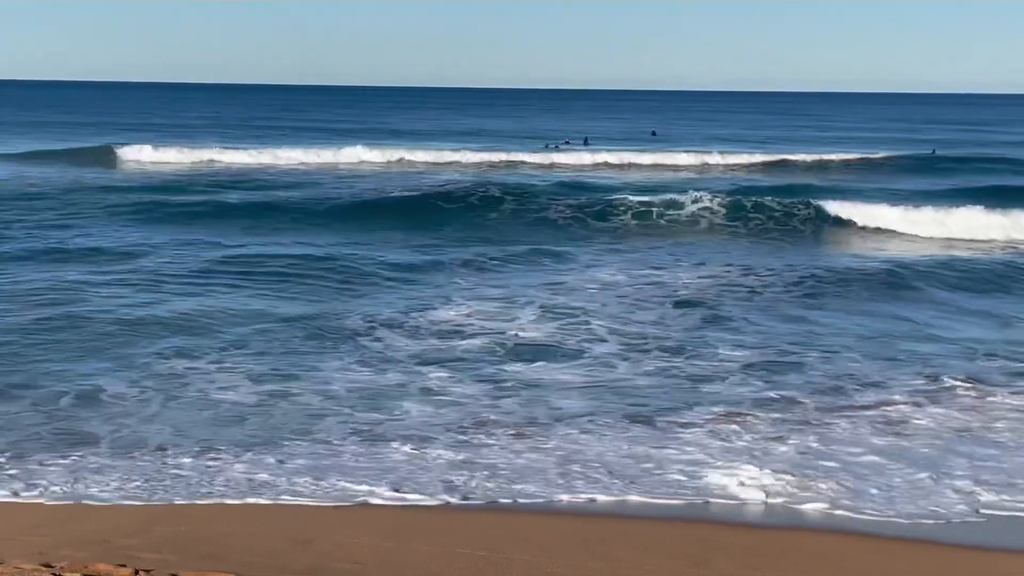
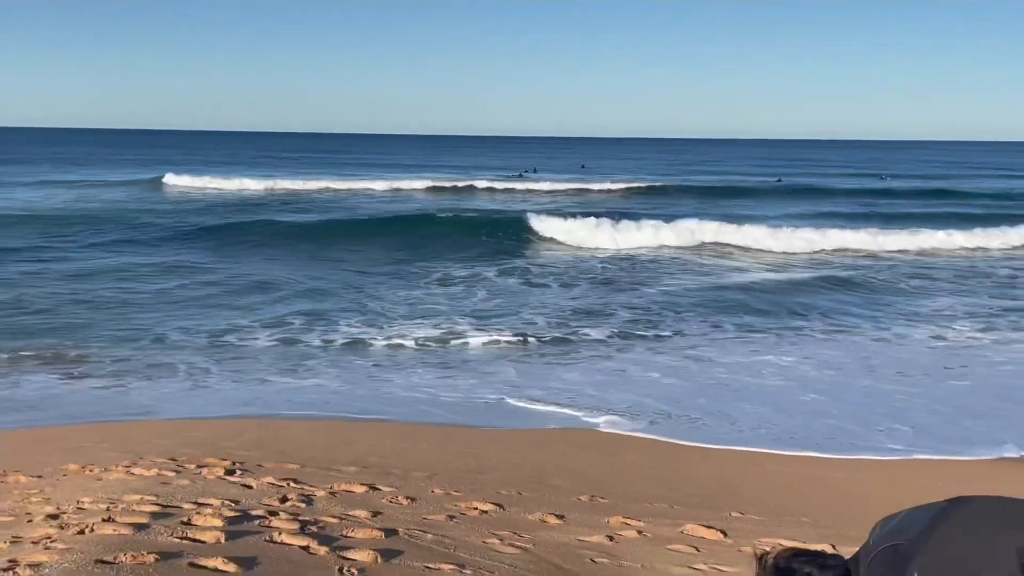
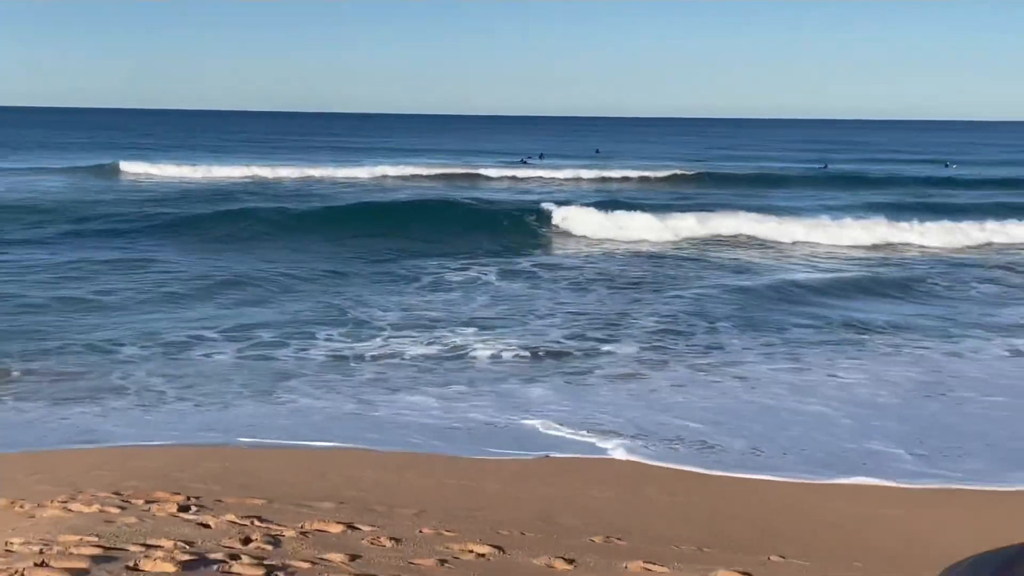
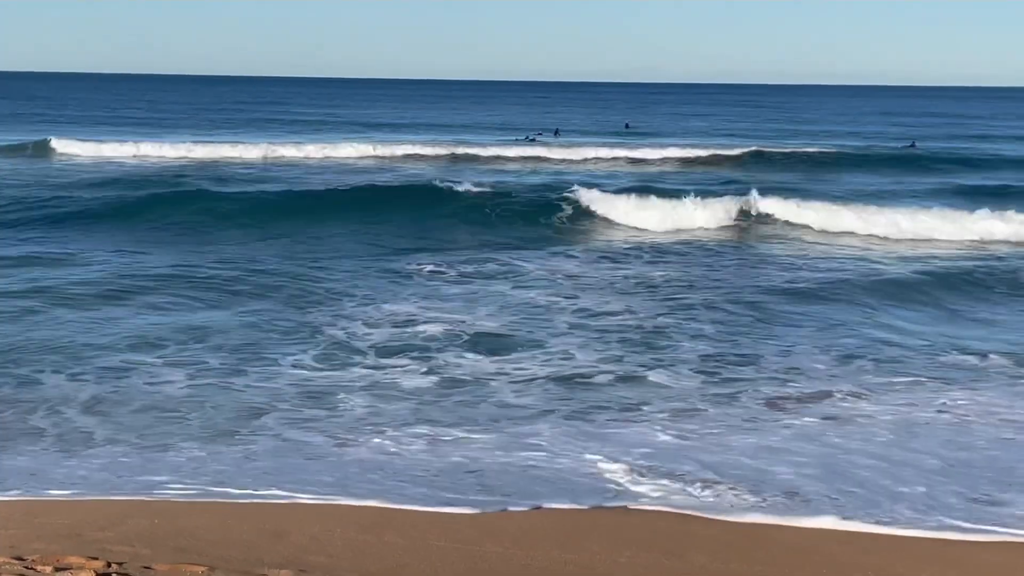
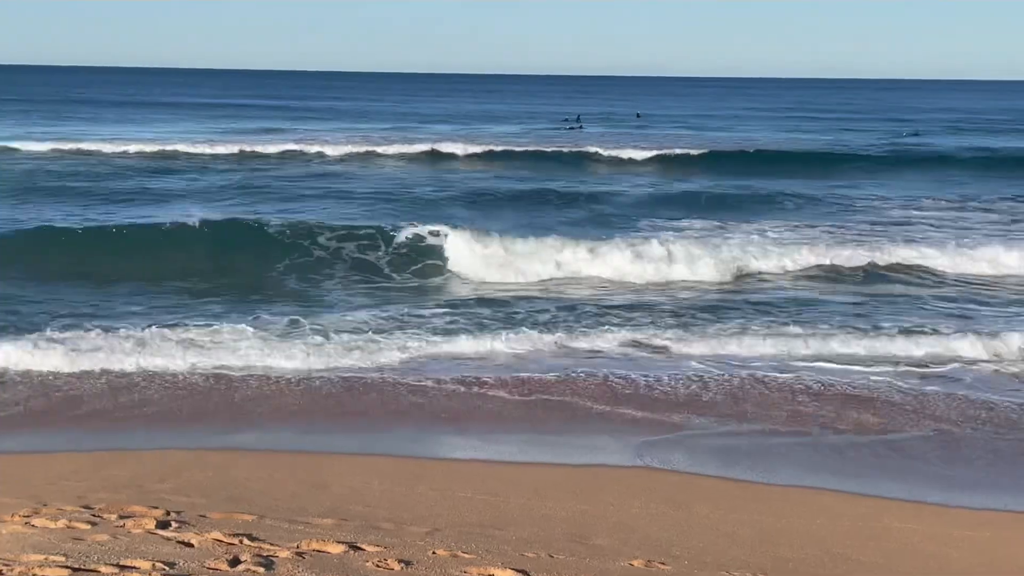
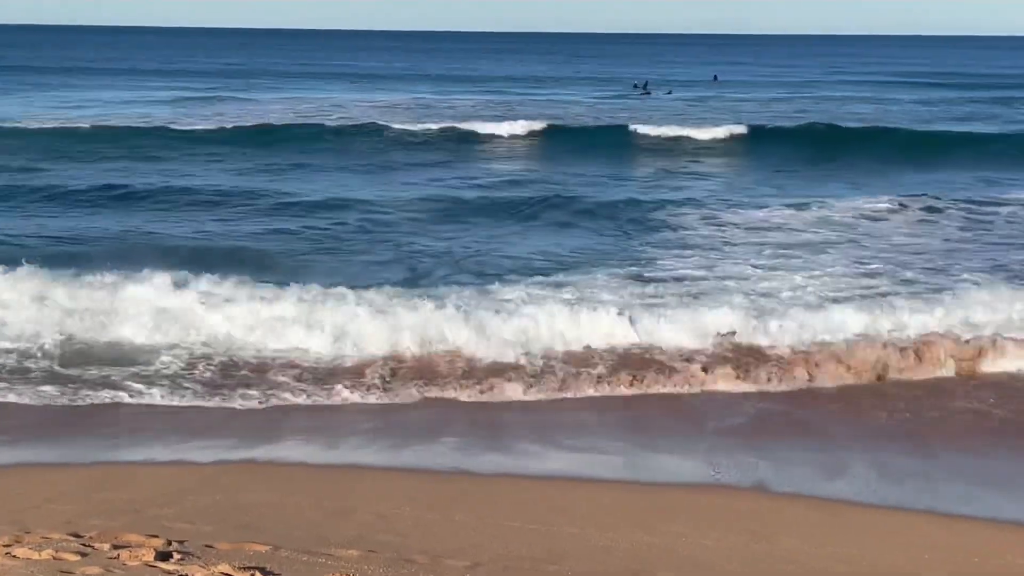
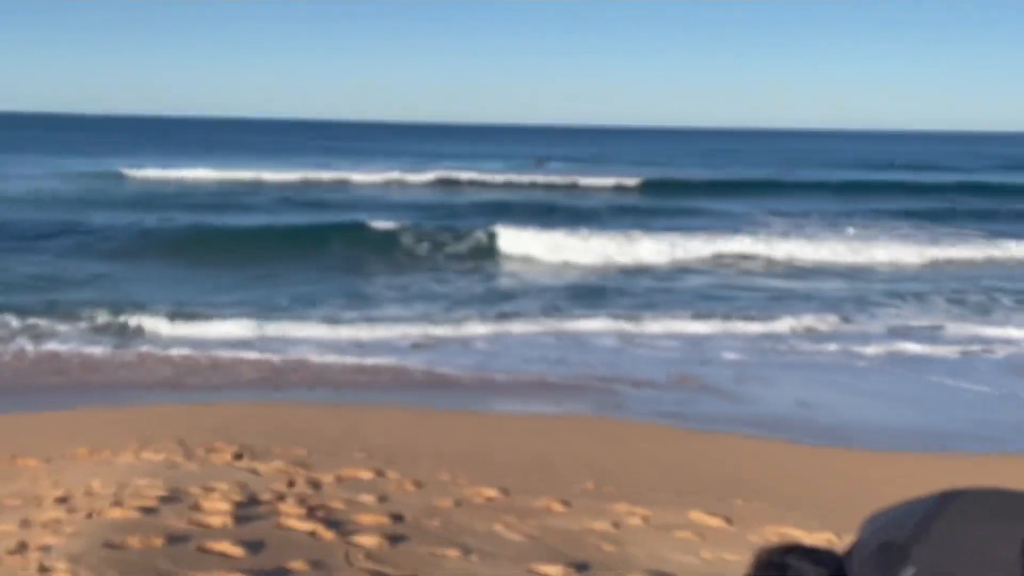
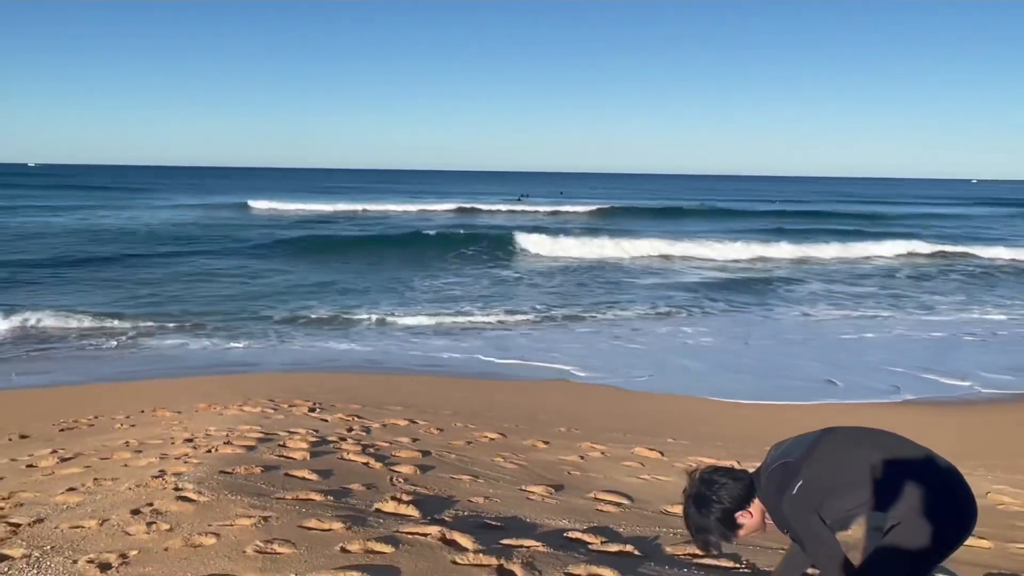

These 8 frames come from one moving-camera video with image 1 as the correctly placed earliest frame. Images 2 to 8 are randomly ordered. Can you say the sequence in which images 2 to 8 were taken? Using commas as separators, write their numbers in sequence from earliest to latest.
4, 3, 2, 8, 7, 5, 6
